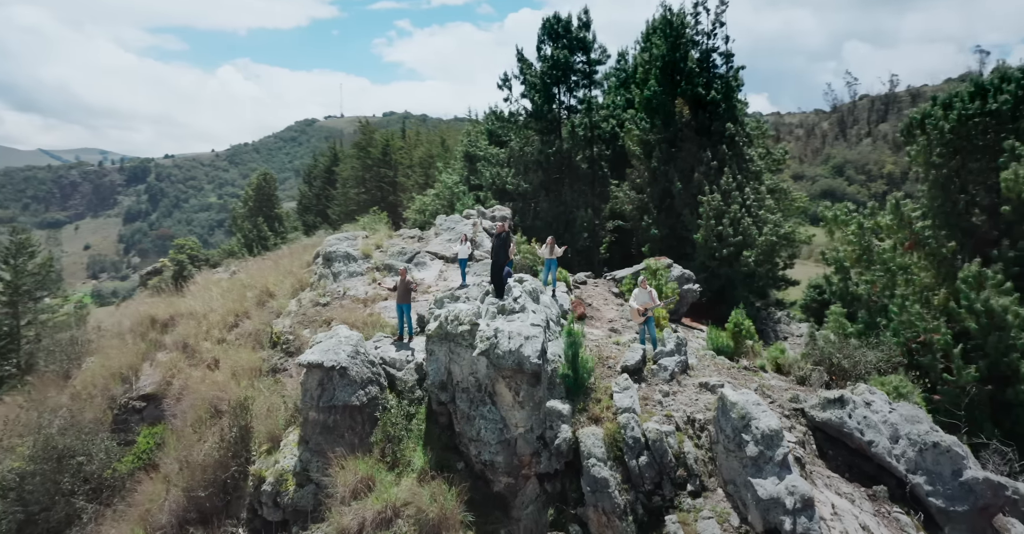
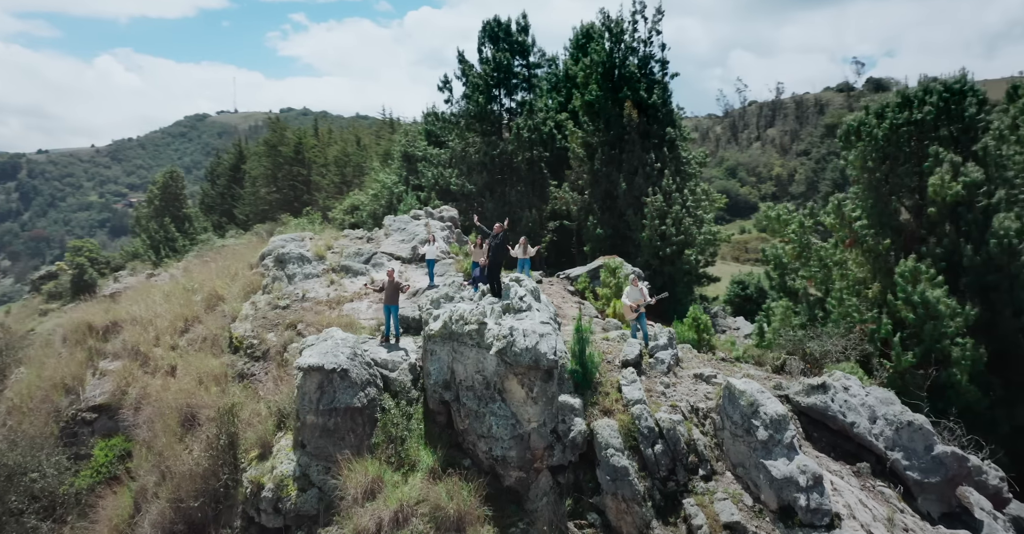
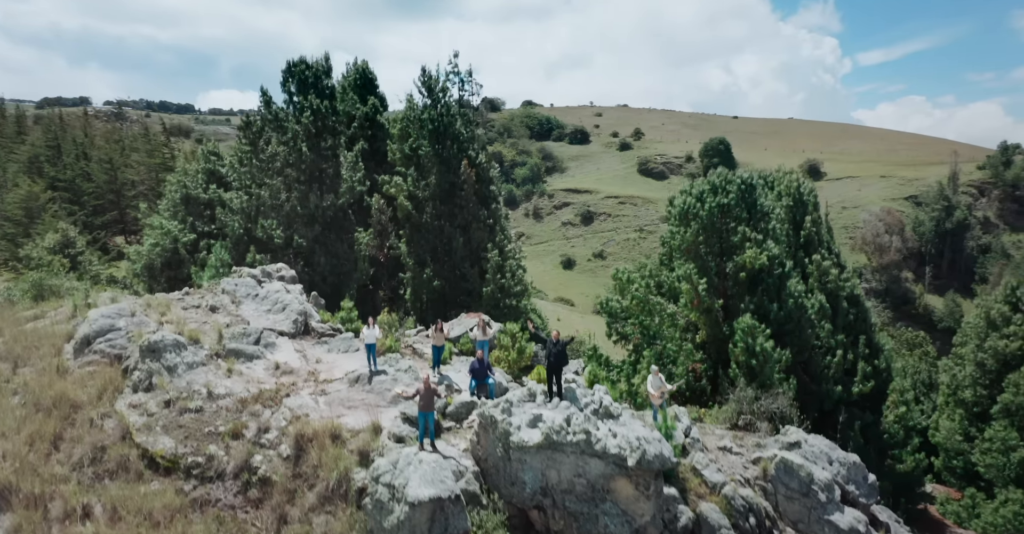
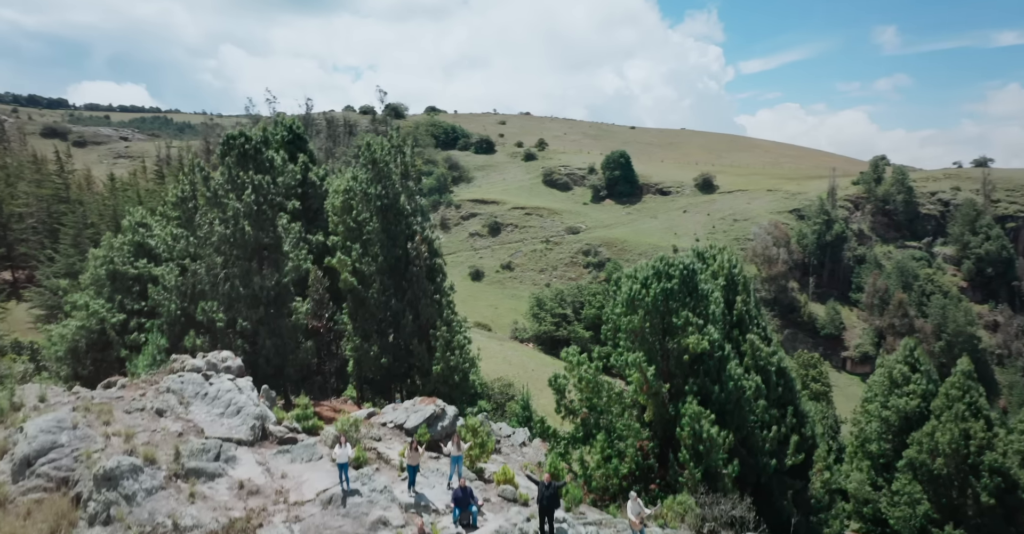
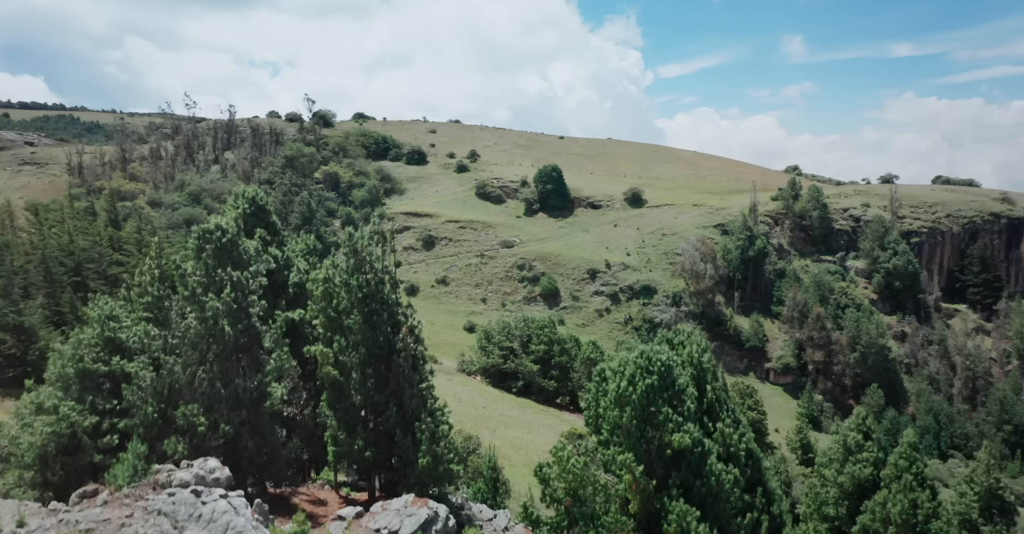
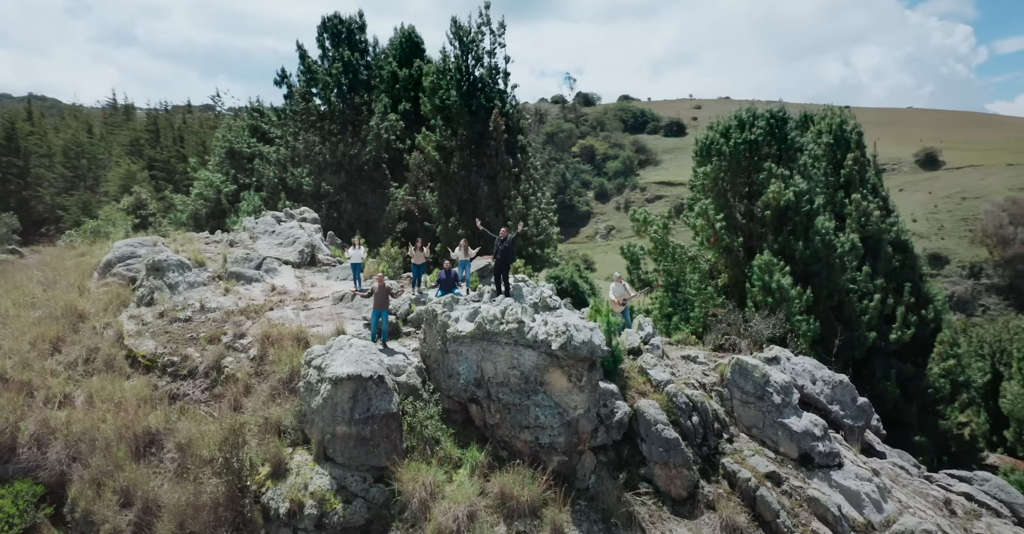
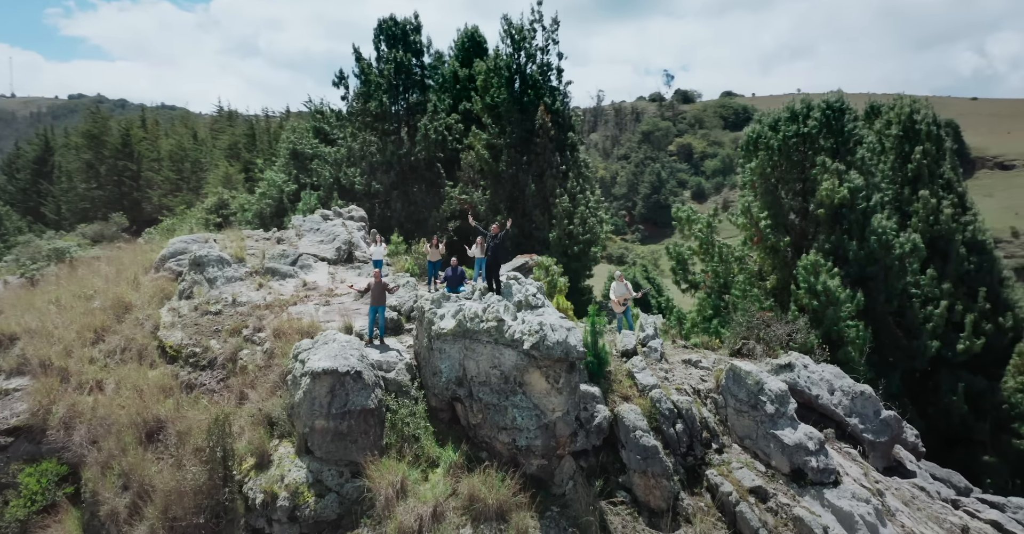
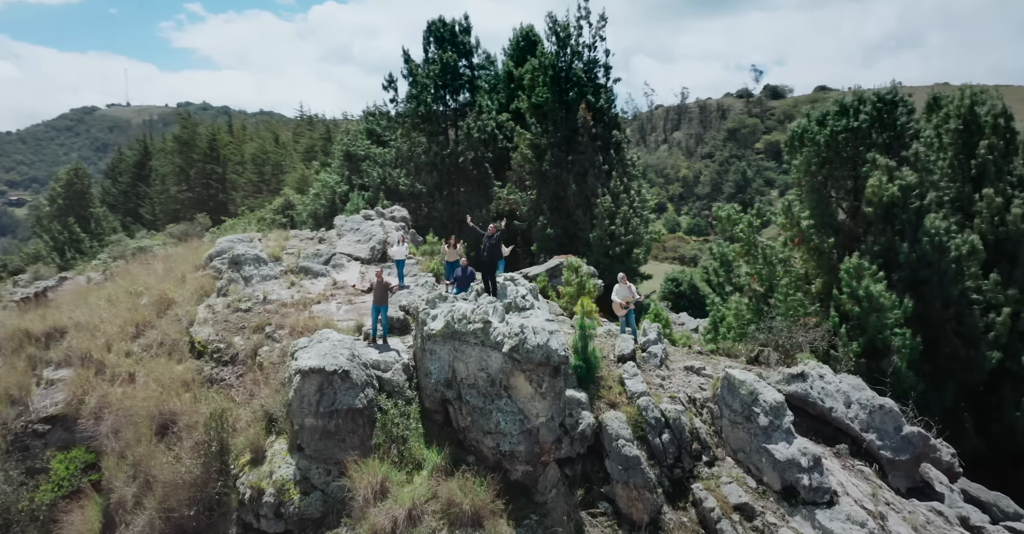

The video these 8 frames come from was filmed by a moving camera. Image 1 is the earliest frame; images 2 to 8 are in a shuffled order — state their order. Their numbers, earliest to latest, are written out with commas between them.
2, 8, 7, 6, 3, 4, 5
